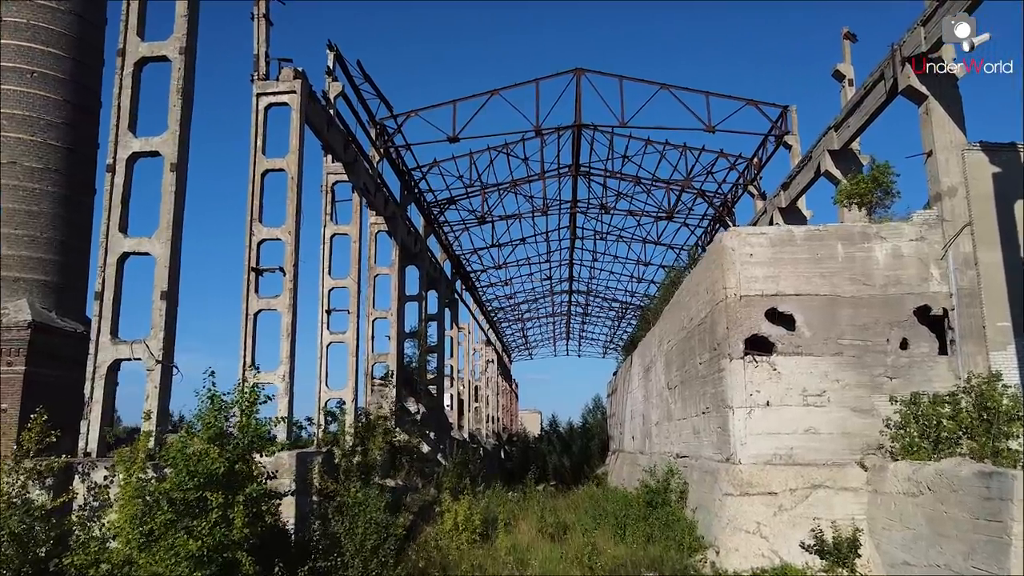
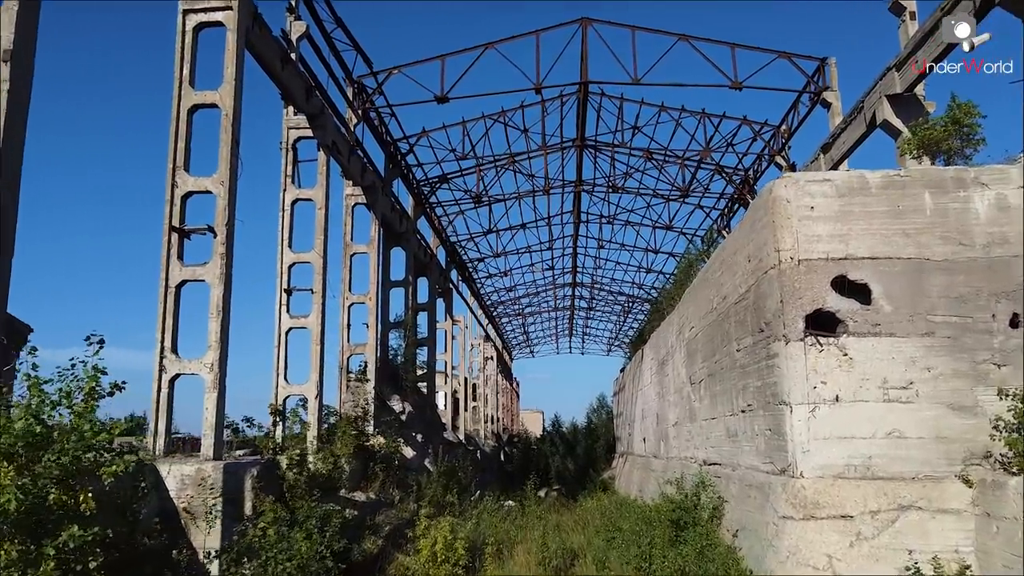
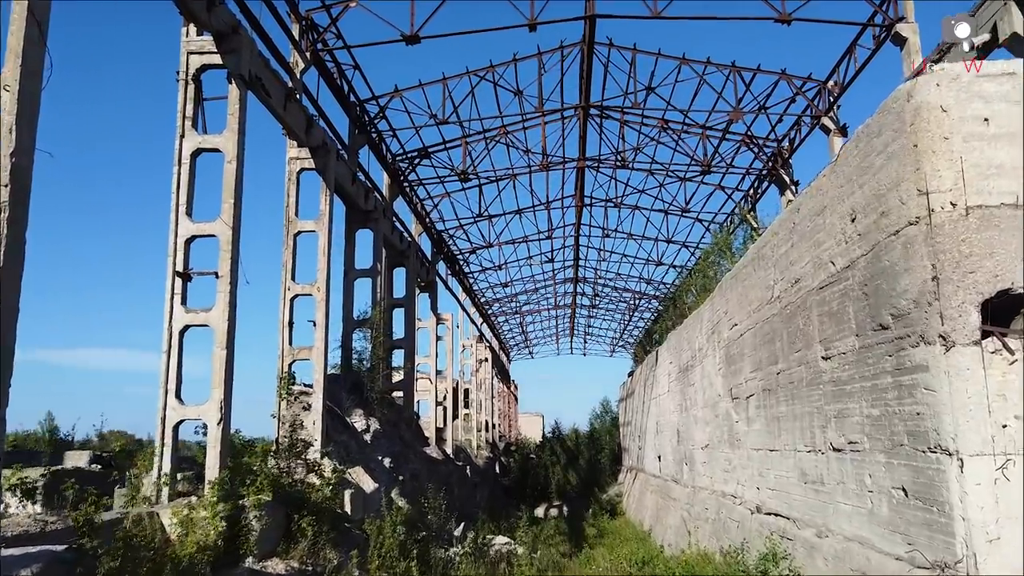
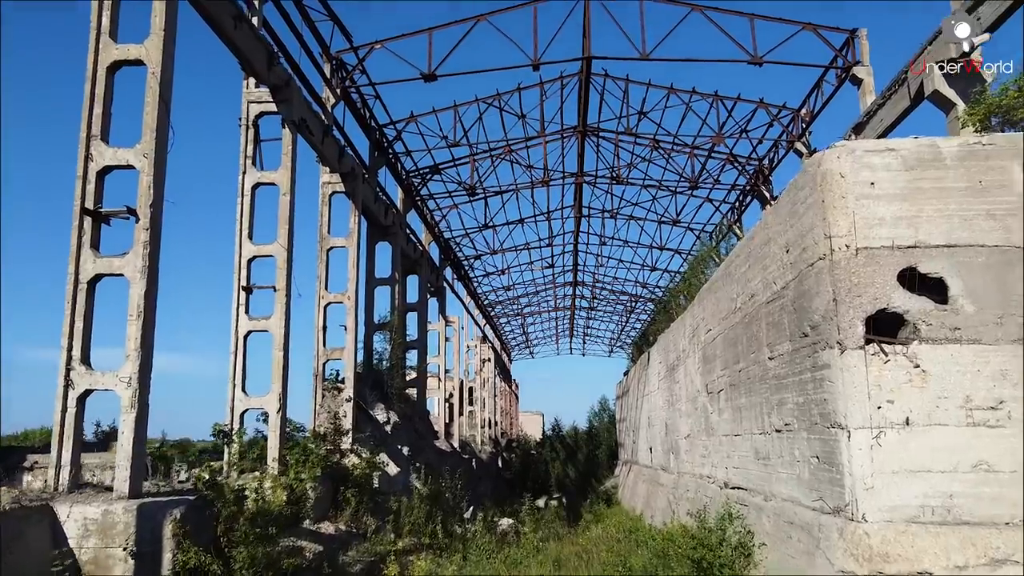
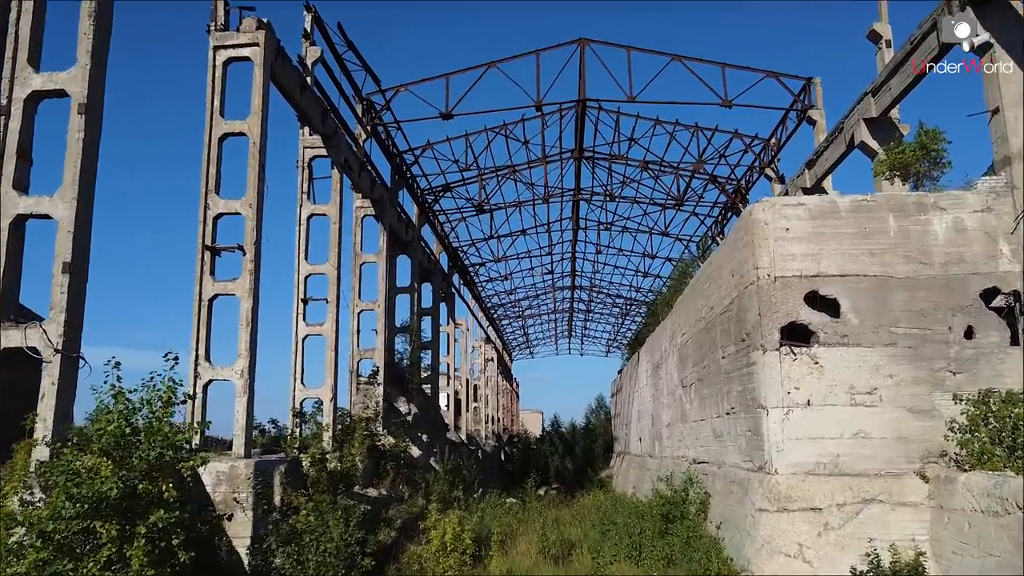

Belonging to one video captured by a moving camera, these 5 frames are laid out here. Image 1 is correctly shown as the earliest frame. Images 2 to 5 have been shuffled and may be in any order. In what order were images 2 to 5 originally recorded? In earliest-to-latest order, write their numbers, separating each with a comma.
5, 2, 4, 3
